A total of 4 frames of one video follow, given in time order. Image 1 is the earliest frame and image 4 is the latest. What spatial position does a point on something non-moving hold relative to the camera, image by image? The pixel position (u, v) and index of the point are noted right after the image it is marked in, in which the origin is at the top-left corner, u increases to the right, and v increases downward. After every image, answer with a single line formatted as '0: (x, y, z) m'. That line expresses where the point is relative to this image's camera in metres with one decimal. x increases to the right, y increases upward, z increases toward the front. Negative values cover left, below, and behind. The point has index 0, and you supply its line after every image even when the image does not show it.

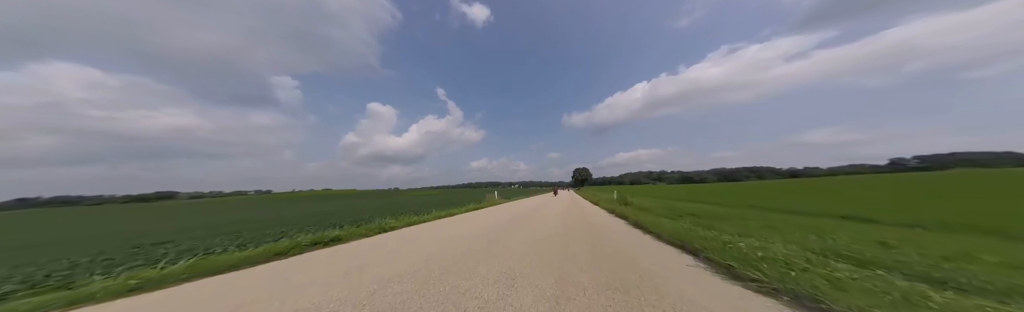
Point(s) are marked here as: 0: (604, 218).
0: (+8.4, -6.1, +15.1) m
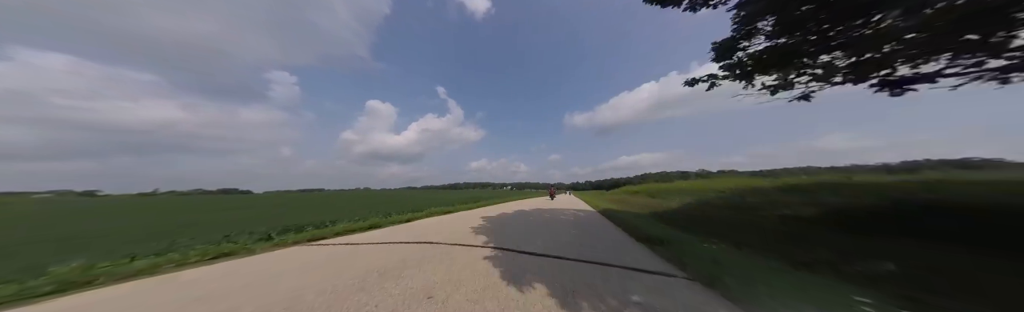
0: (+8.3, -6.3, +15.3) m
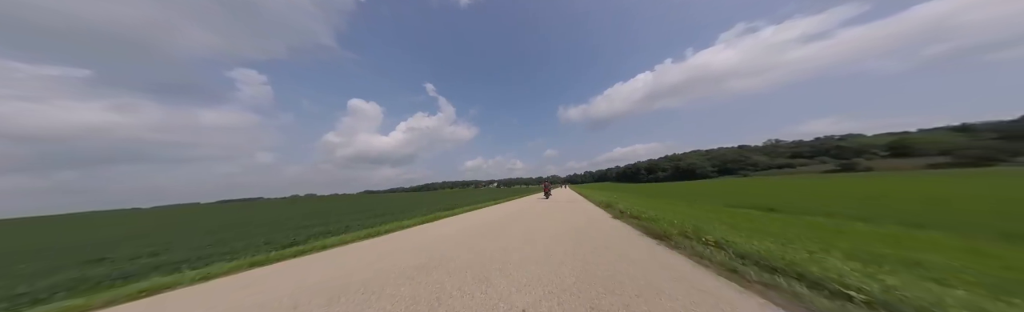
0: (+9.2, -5.6, +14.9) m
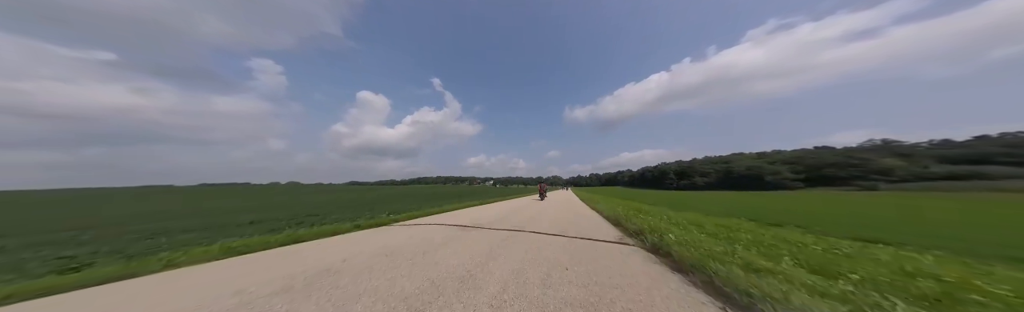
0: (+8.8, -5.8, +14.3) m
